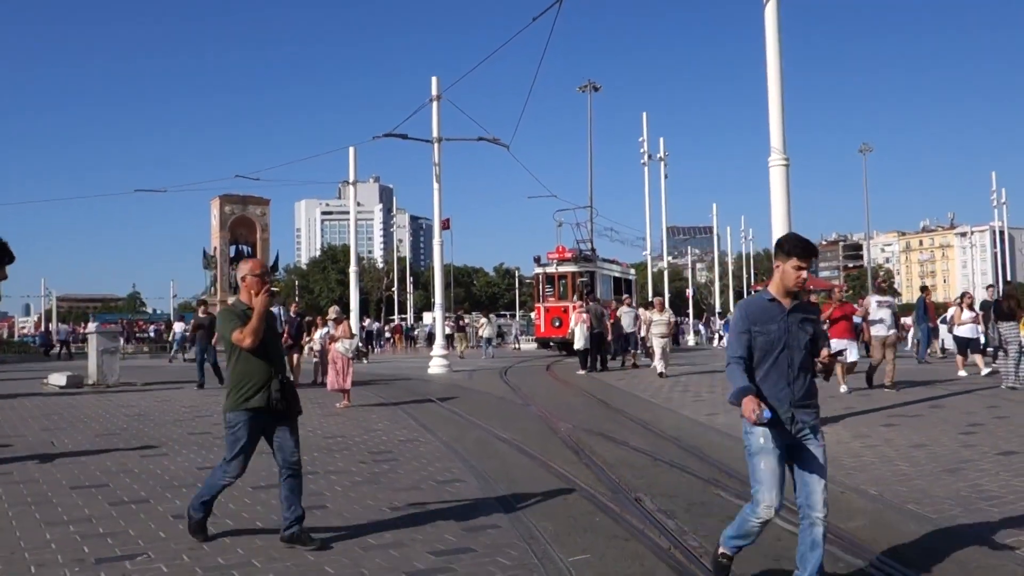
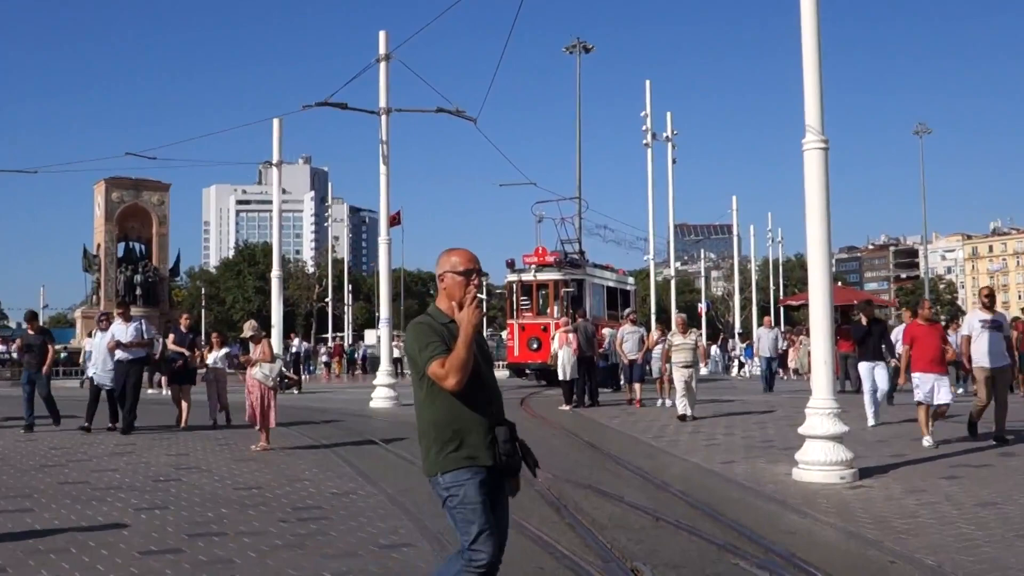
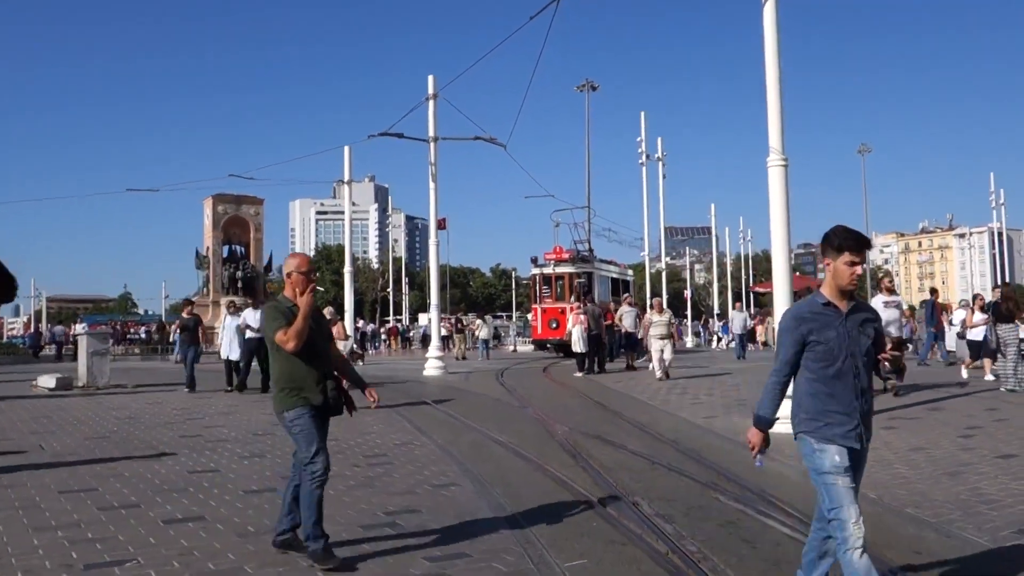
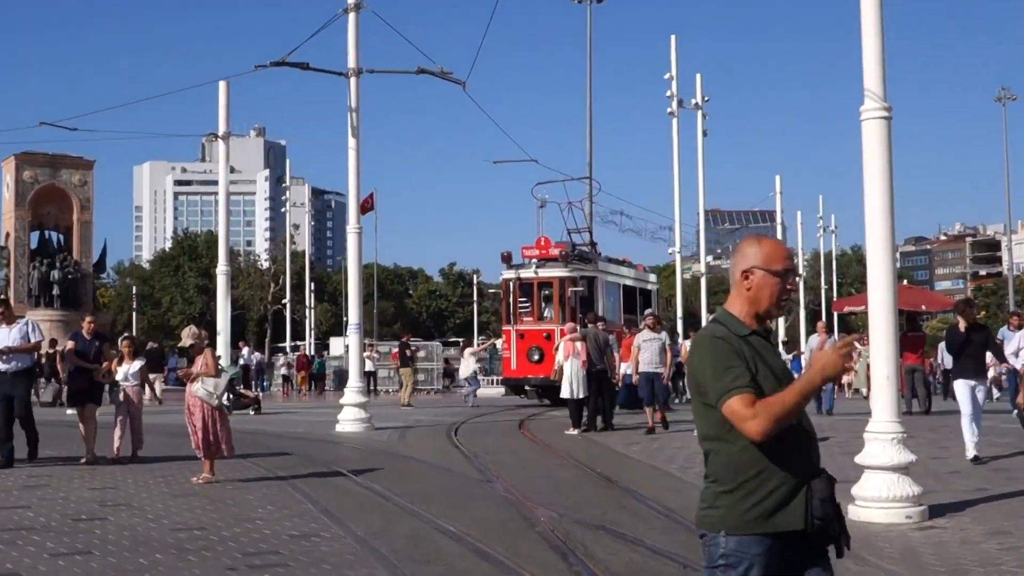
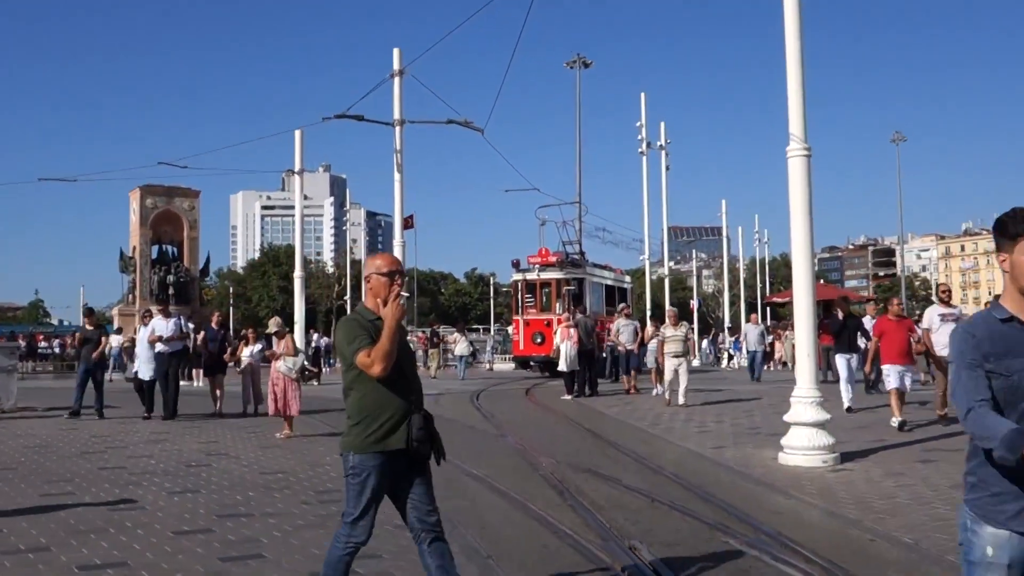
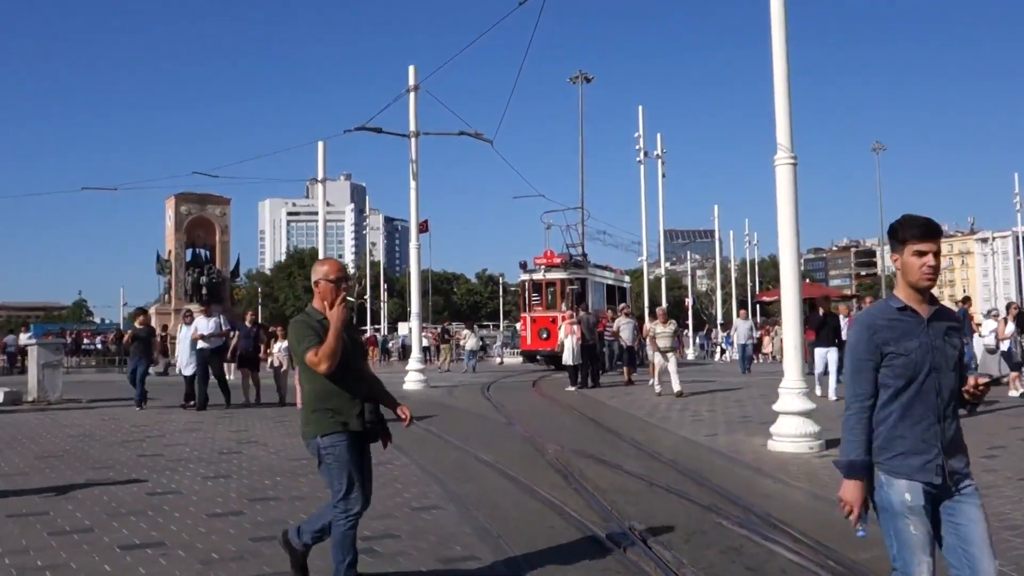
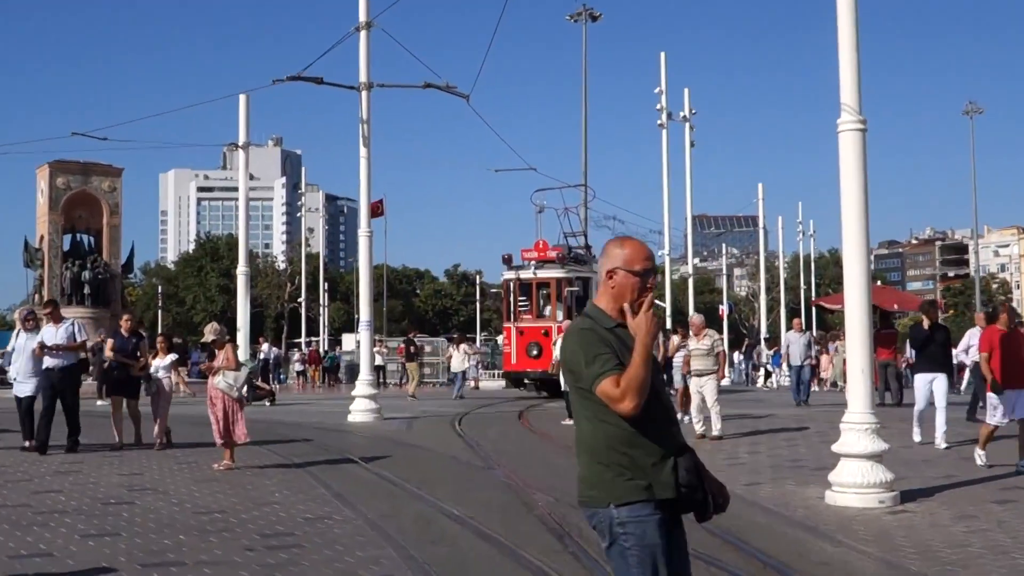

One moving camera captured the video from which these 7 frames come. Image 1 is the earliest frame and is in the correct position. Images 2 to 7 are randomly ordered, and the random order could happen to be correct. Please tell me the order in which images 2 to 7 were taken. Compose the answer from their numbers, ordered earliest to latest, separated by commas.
3, 6, 5, 2, 7, 4
